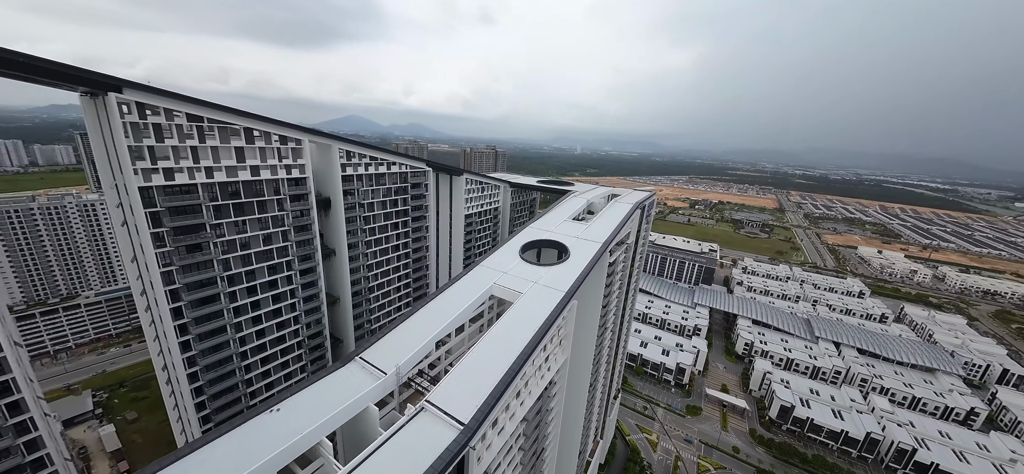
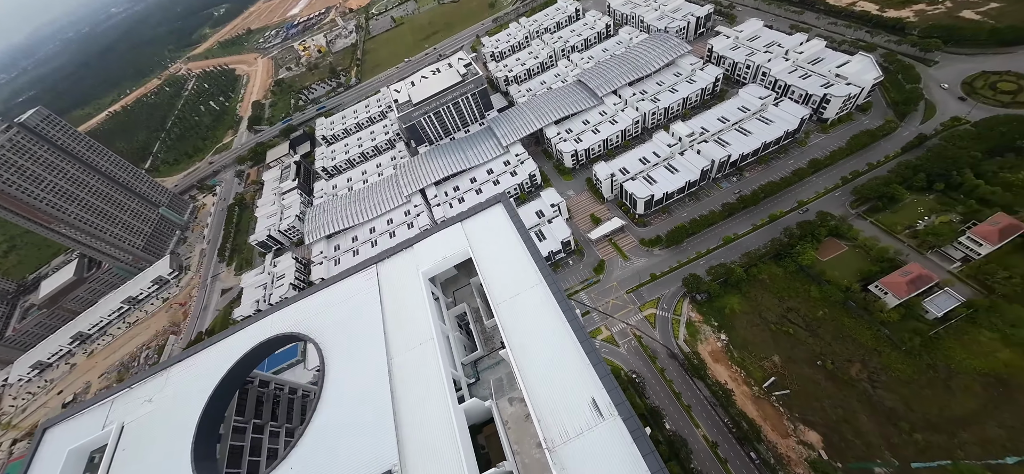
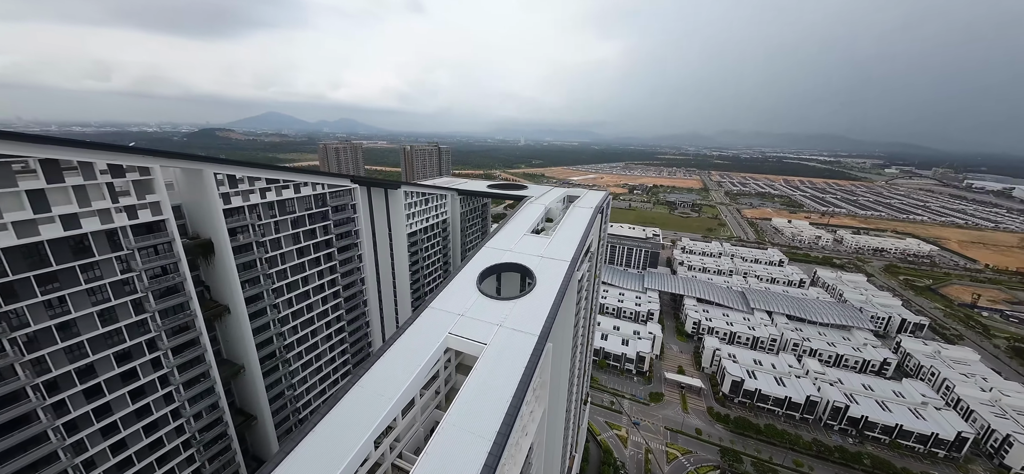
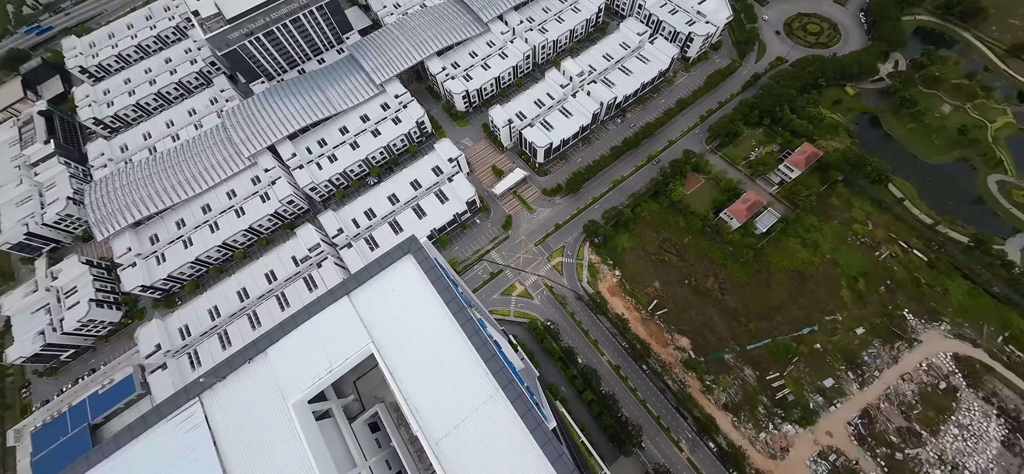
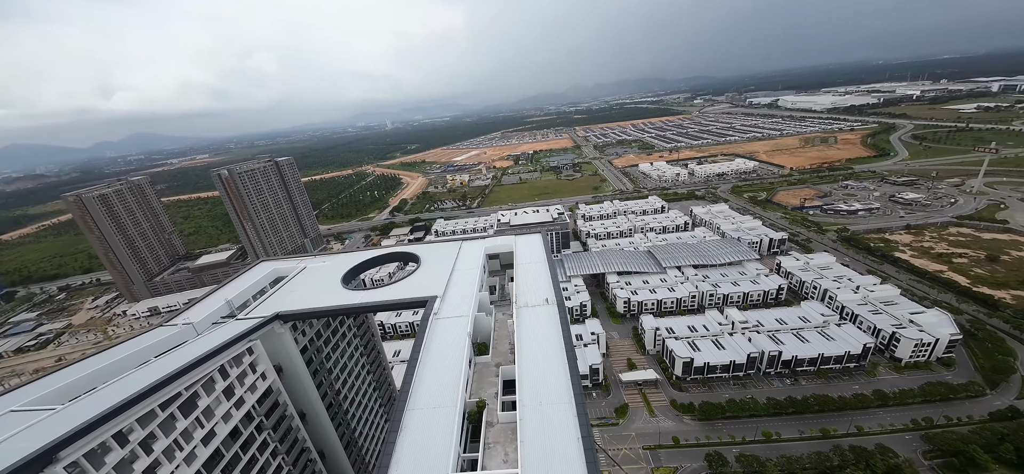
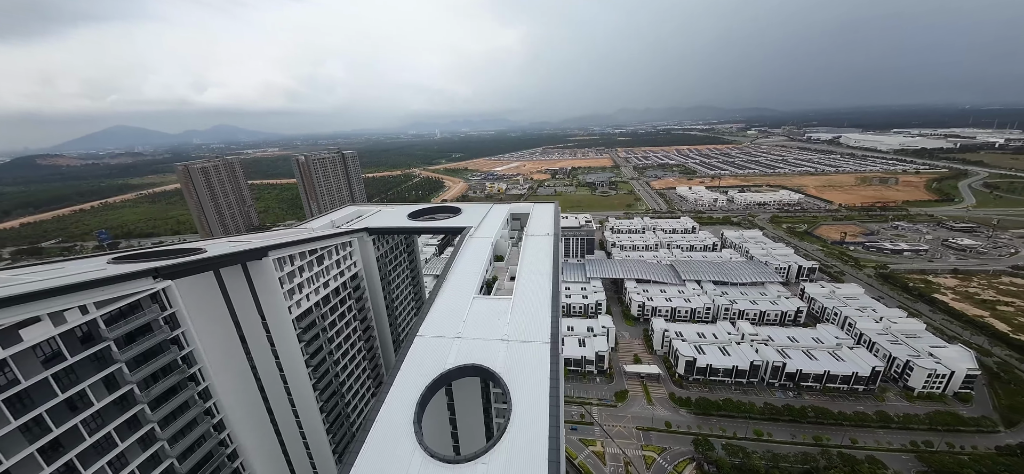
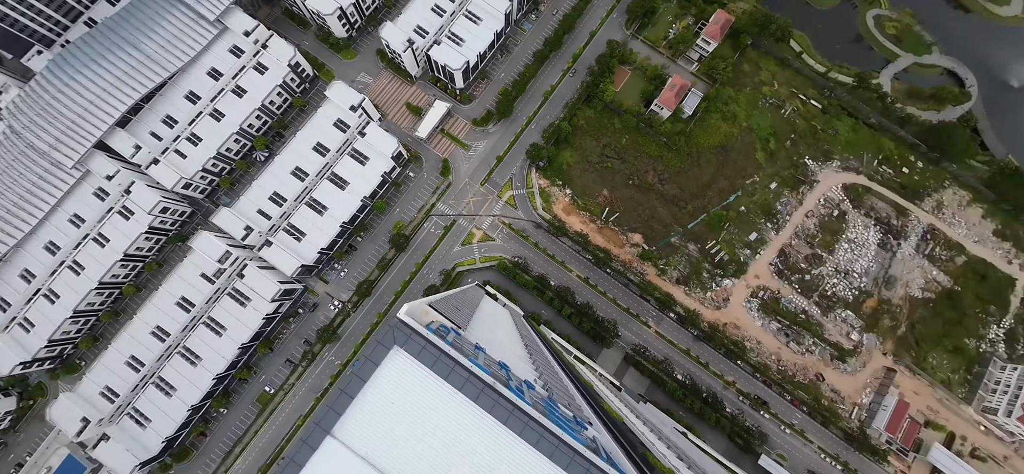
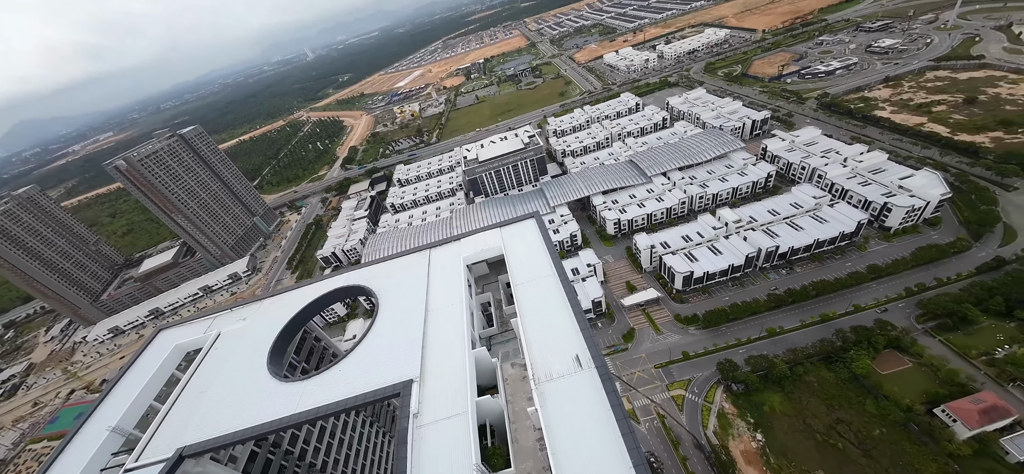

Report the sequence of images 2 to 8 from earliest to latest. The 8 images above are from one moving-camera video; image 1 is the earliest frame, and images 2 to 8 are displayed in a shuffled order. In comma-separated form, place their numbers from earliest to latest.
3, 6, 5, 8, 2, 4, 7
